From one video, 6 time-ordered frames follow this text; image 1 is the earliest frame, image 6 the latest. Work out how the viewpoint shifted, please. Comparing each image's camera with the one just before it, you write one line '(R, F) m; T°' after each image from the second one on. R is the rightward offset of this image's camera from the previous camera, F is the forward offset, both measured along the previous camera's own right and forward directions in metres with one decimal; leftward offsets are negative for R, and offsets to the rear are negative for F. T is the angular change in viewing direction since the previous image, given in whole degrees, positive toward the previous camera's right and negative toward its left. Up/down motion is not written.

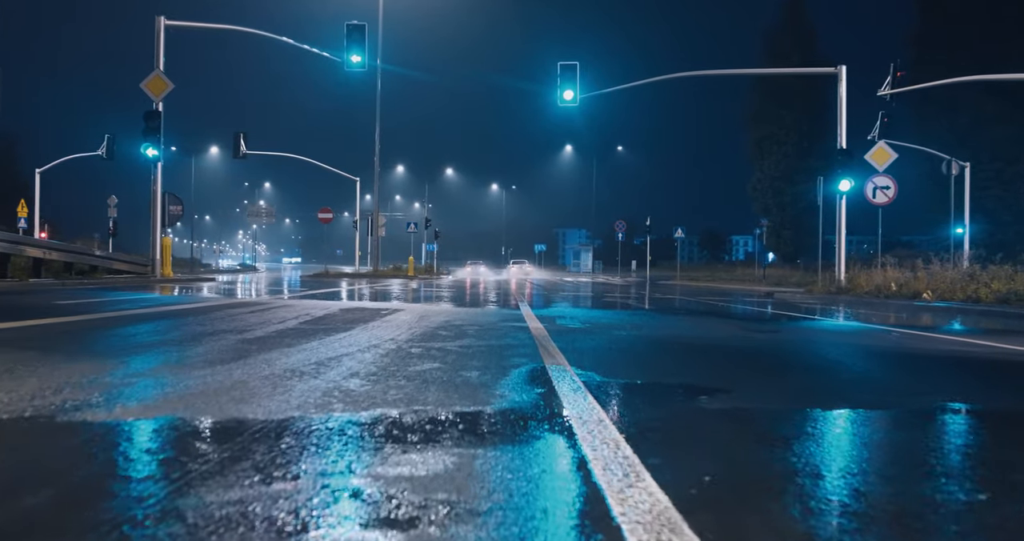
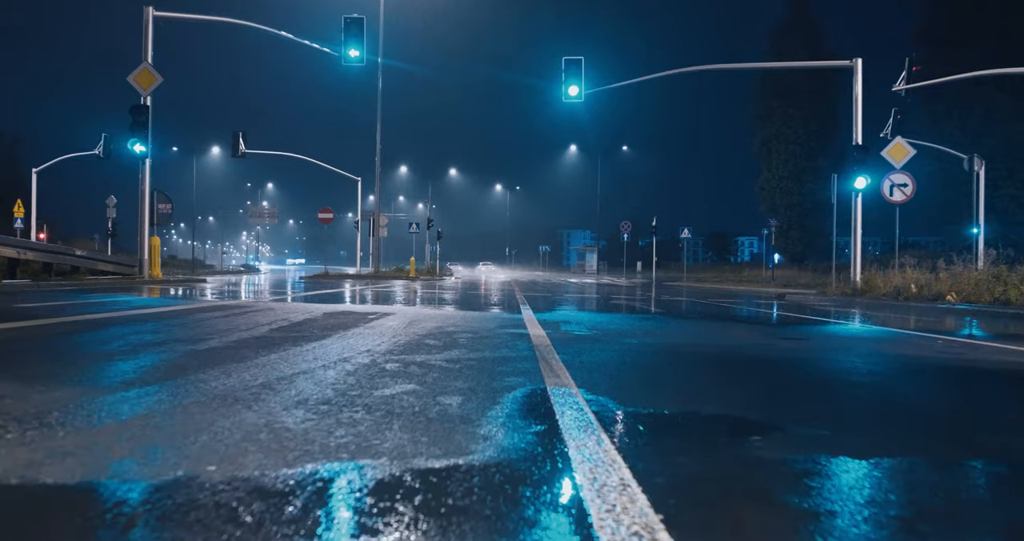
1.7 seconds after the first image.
(+0.1, +1.1) m; 0°
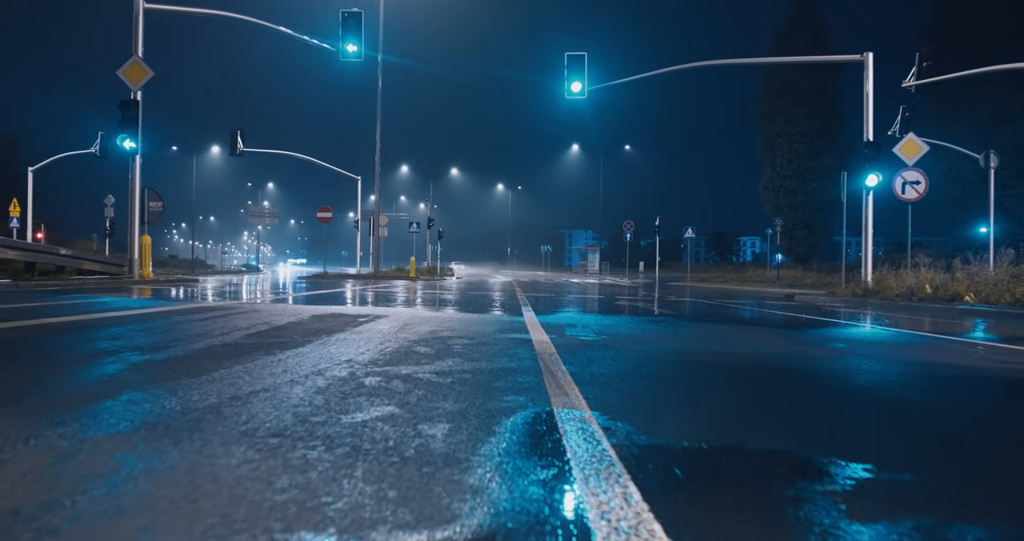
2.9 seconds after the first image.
(0.0, +0.8) m; 0°
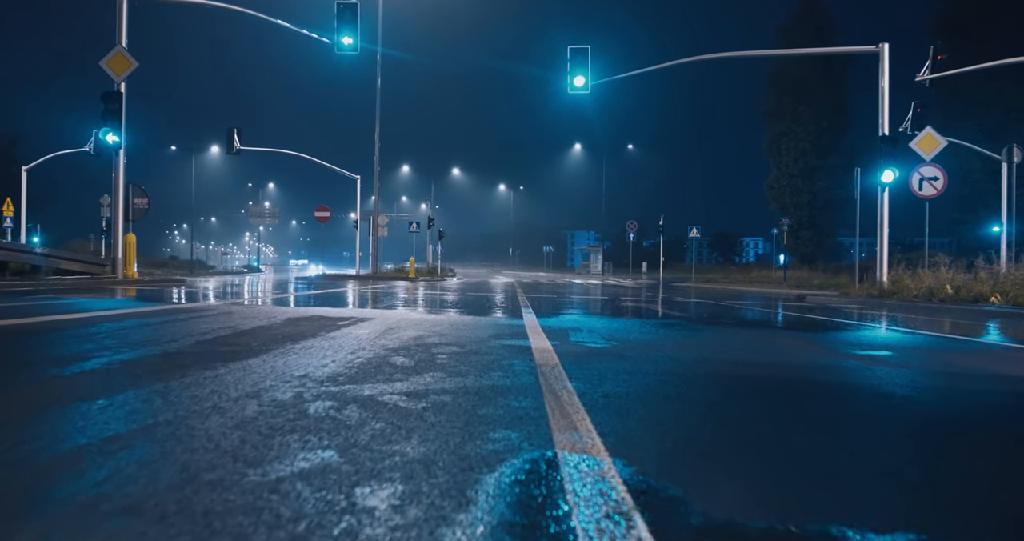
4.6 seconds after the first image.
(+0.1, +1.2) m; 0°
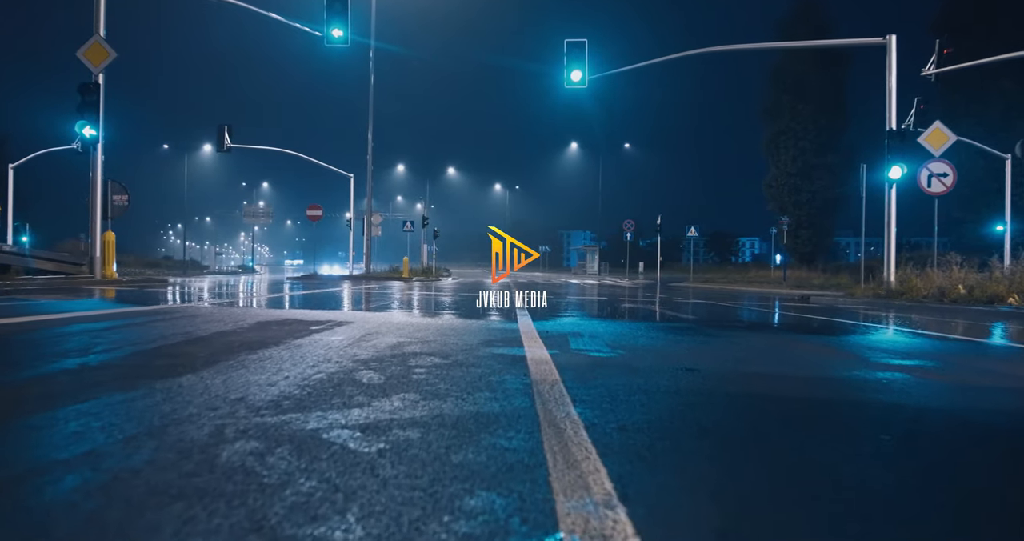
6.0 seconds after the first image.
(0.0, +1.0) m; 0°
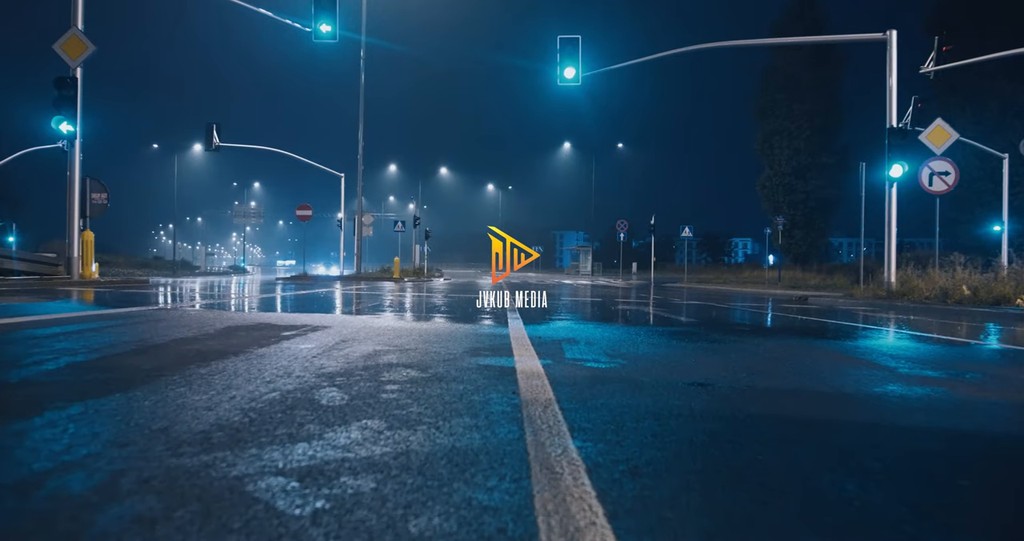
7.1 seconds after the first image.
(0.0, +0.7) m; +1°
